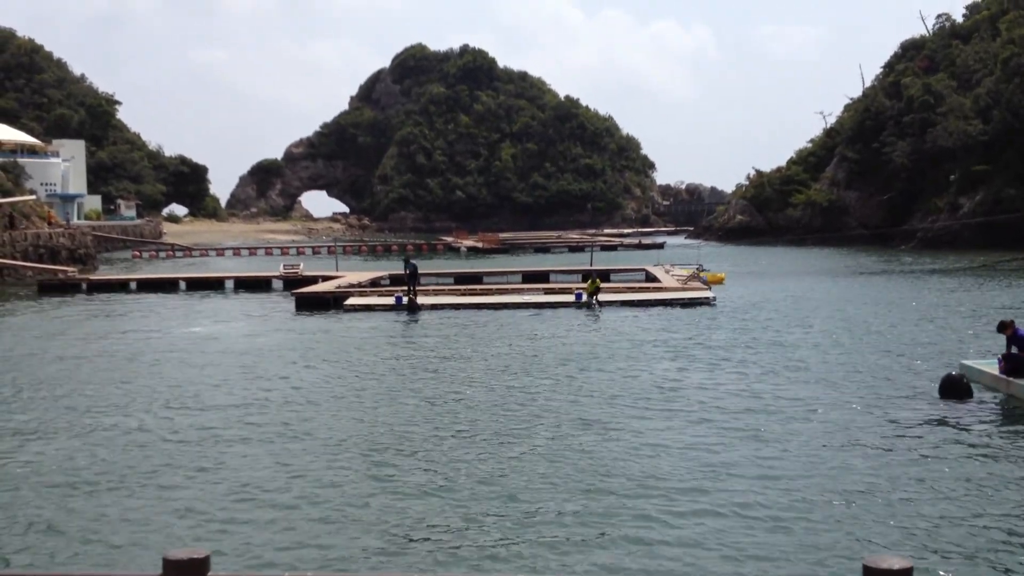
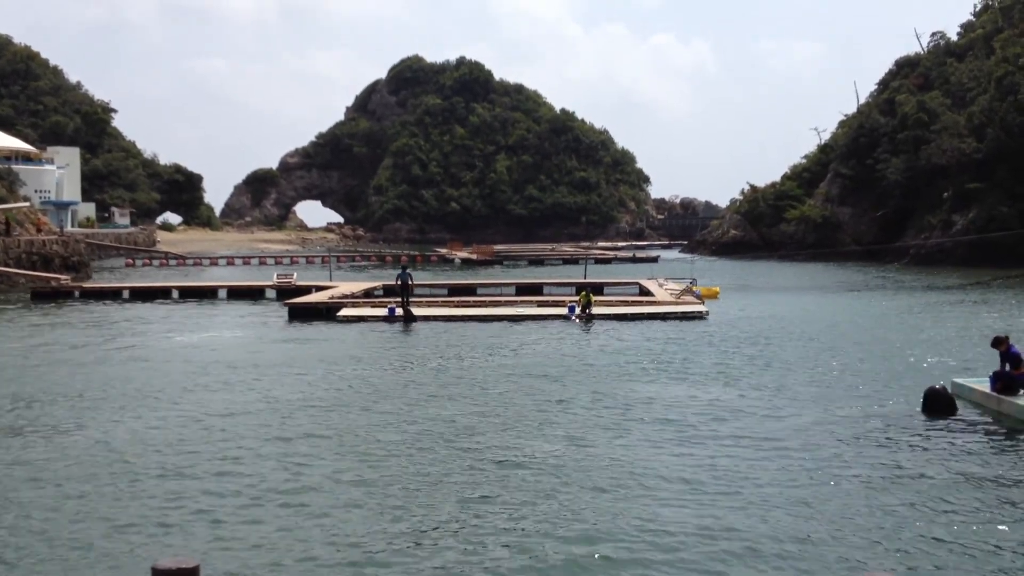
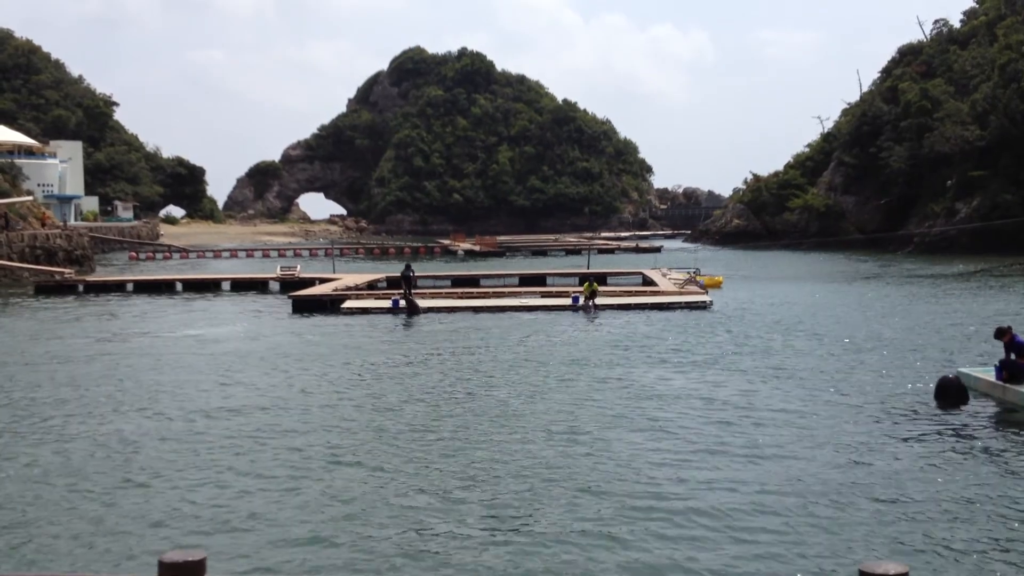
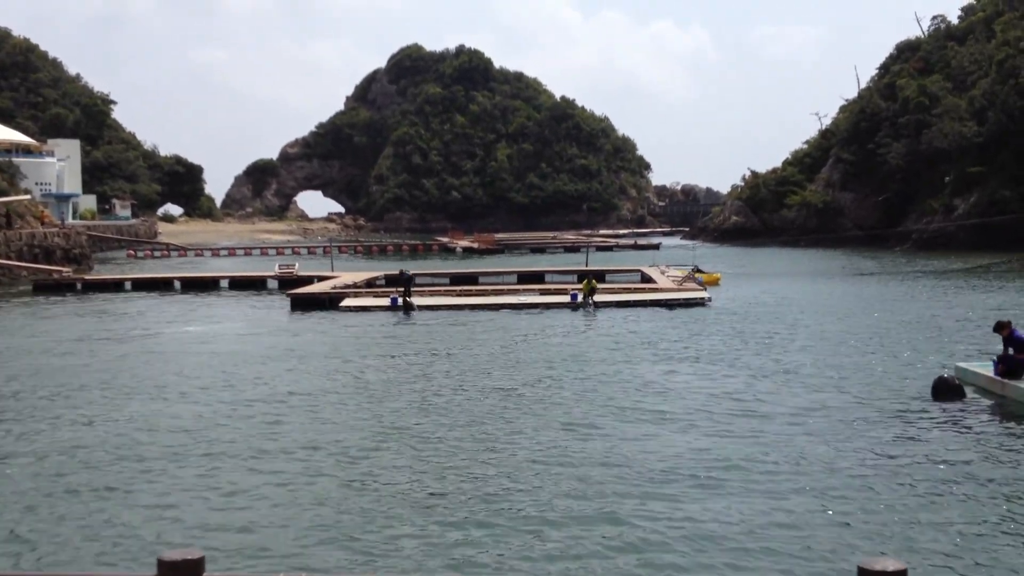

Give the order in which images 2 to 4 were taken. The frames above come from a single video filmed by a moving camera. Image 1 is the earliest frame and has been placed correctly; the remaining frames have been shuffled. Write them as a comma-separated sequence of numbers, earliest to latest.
4, 3, 2
